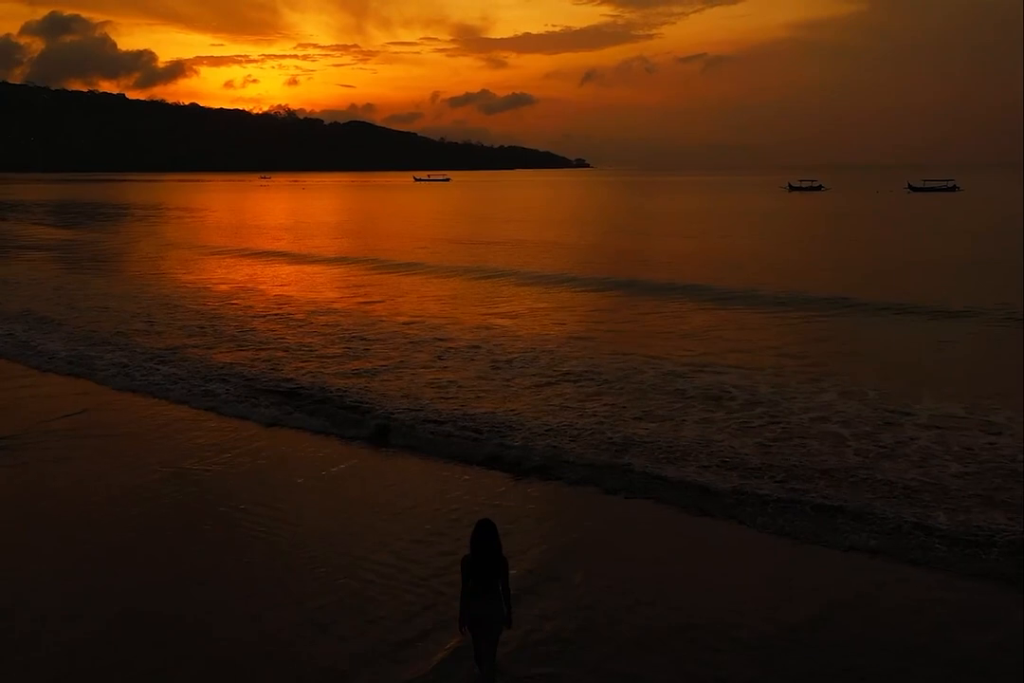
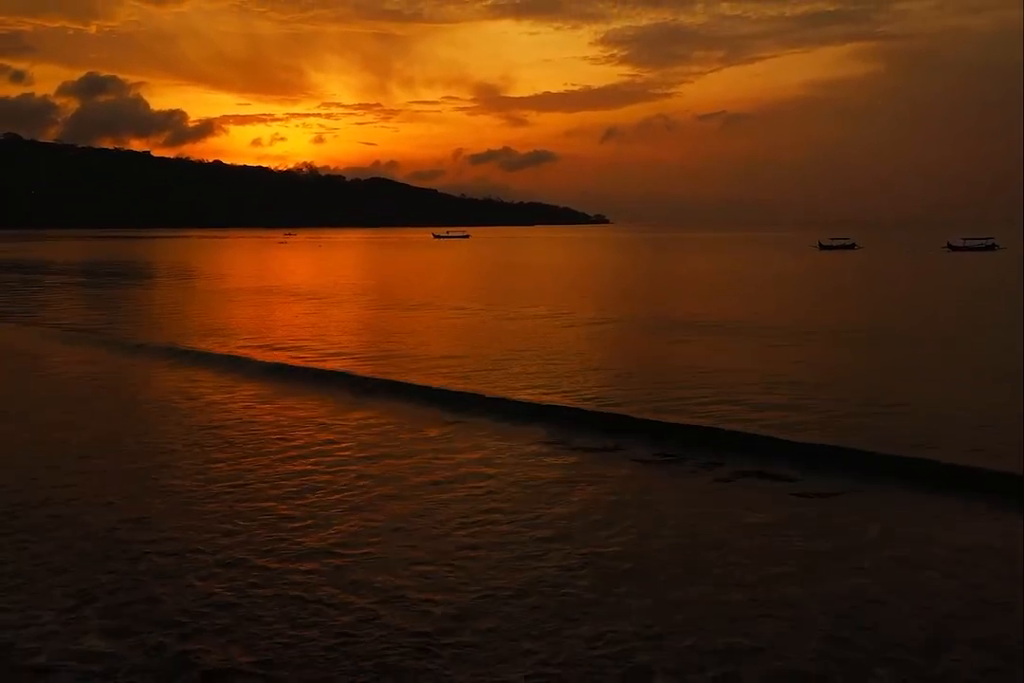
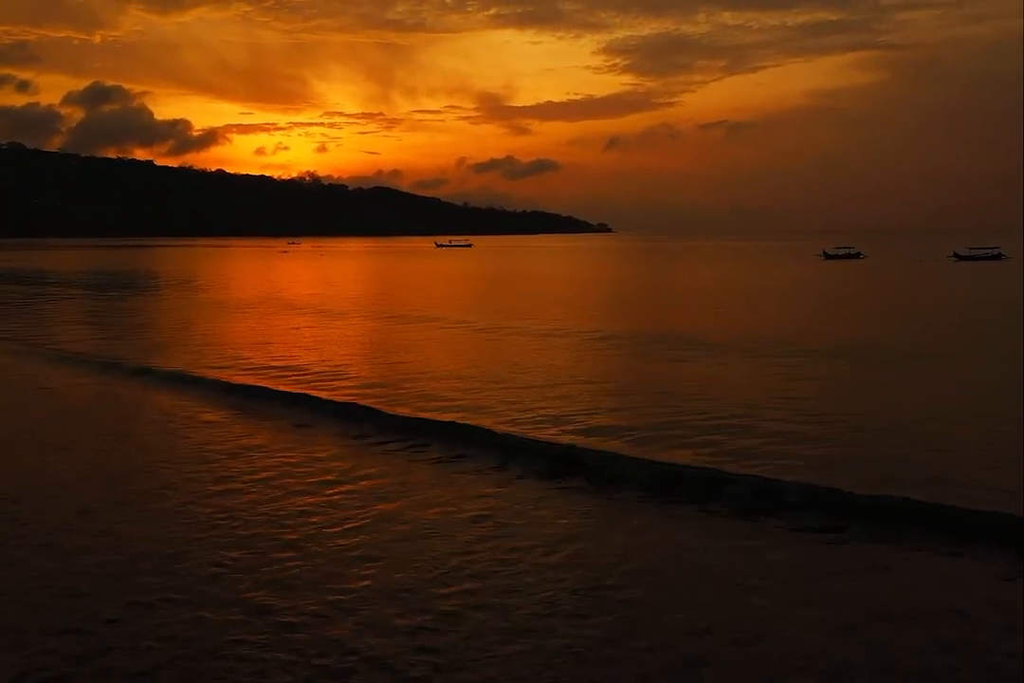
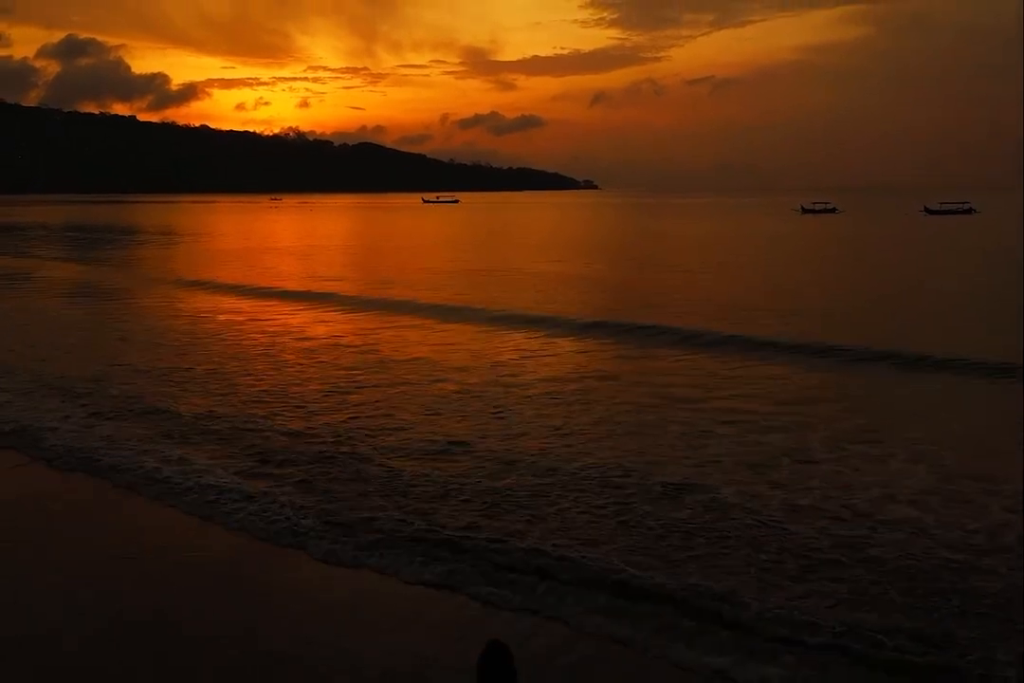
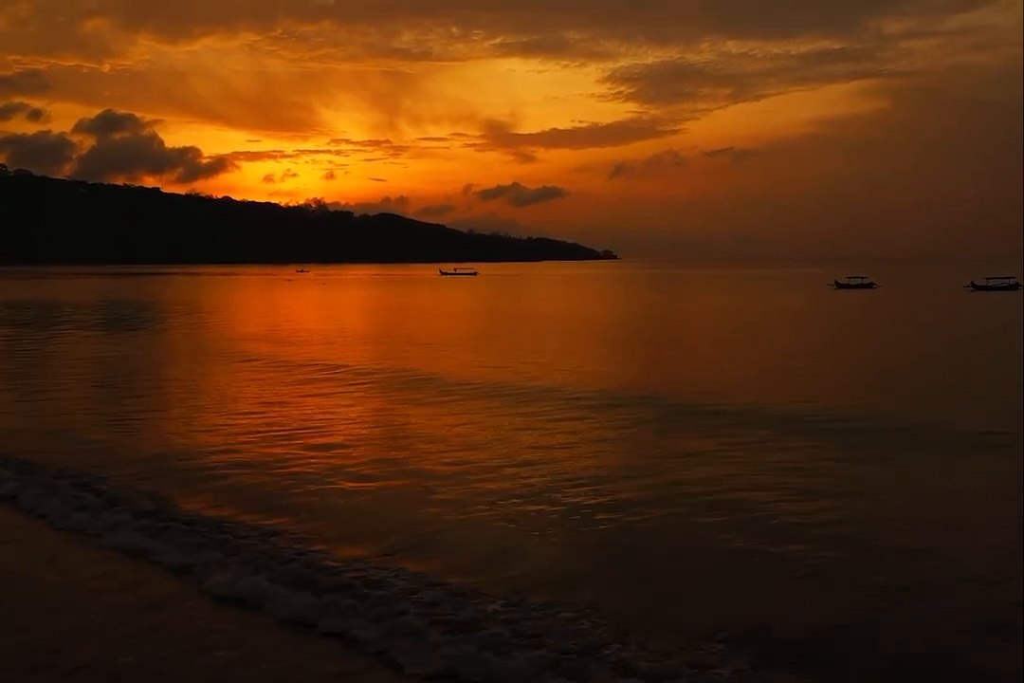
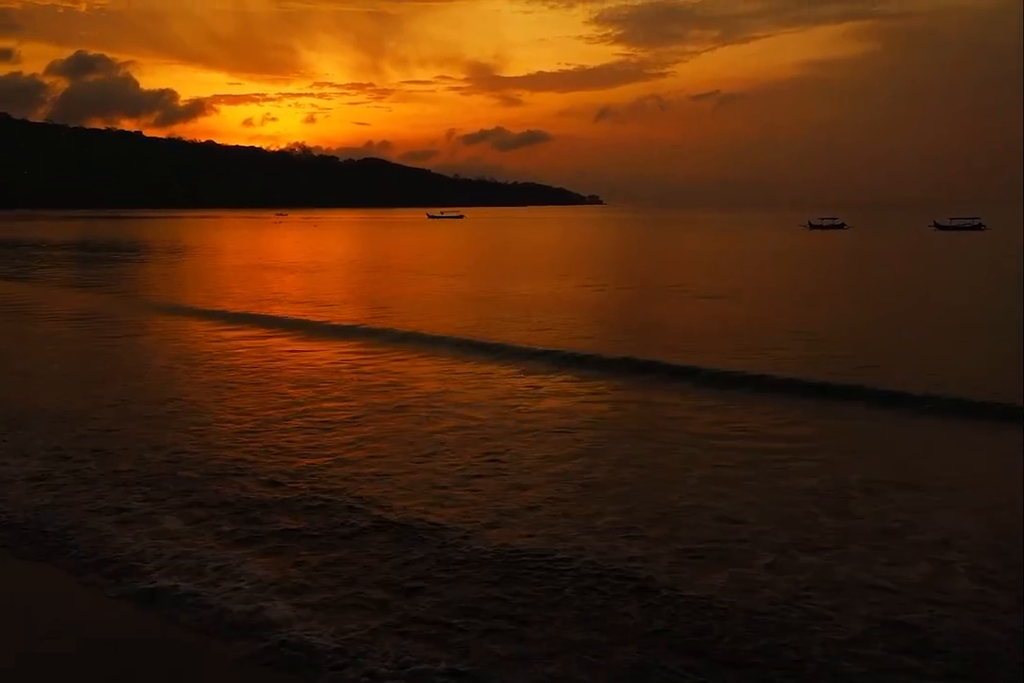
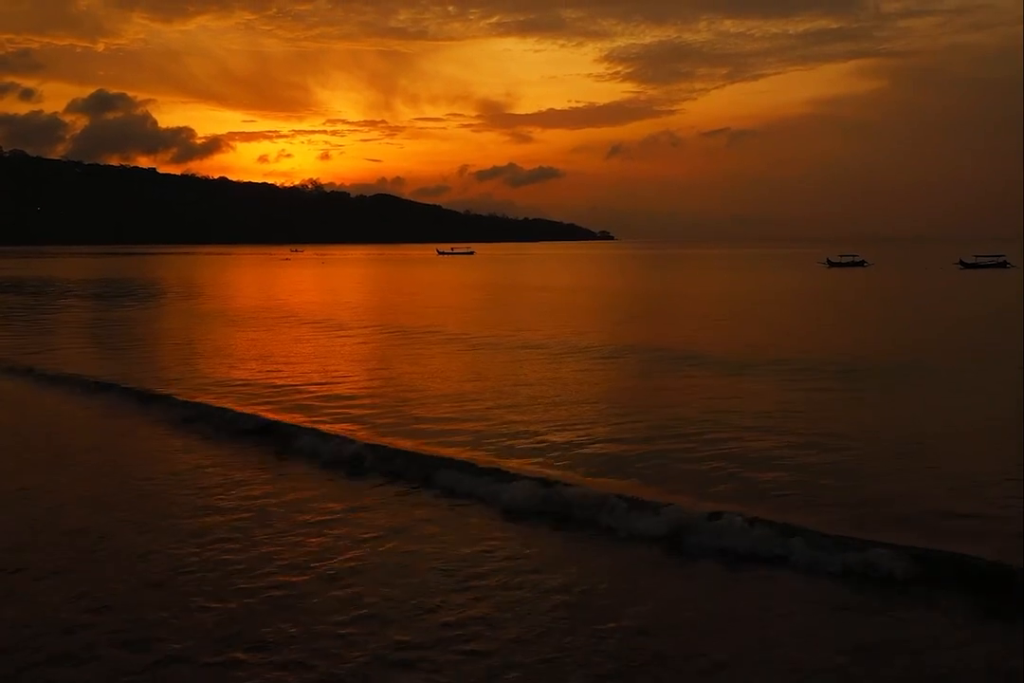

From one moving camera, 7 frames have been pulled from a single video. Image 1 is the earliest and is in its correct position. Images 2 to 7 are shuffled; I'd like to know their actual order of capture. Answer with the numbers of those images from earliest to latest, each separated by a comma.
4, 6, 2, 3, 7, 5
